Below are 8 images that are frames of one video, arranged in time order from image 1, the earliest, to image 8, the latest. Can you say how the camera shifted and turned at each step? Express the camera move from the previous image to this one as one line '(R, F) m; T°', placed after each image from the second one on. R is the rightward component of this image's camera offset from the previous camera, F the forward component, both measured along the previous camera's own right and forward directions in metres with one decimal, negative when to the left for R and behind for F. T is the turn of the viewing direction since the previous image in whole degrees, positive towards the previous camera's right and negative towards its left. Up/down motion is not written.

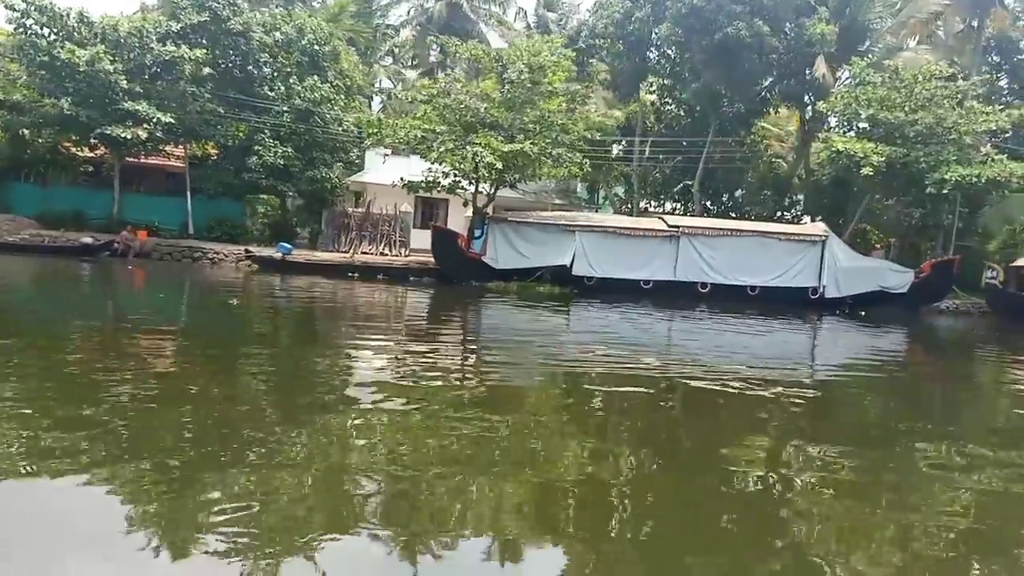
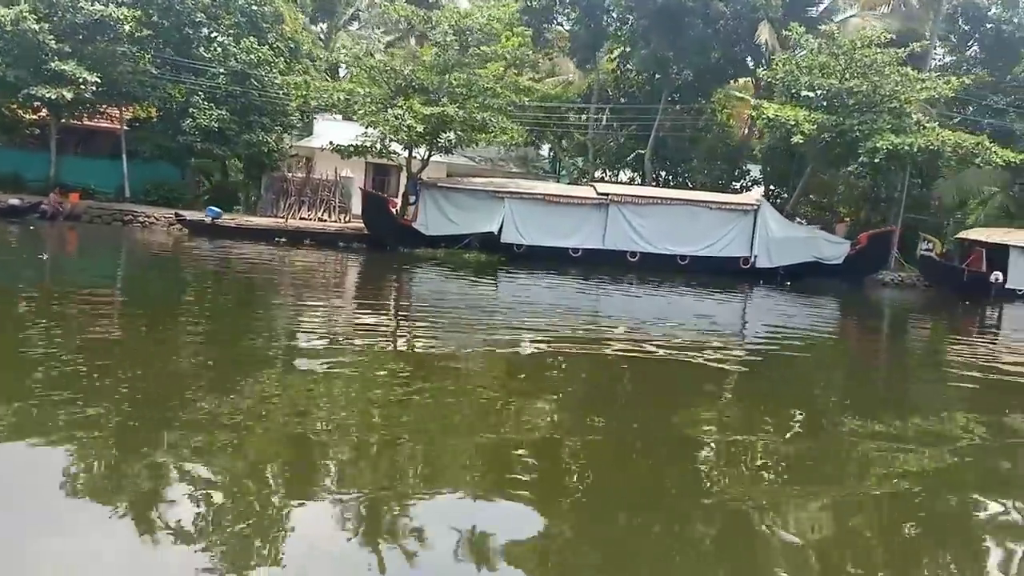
(+2.0, +0.2) m; -1°
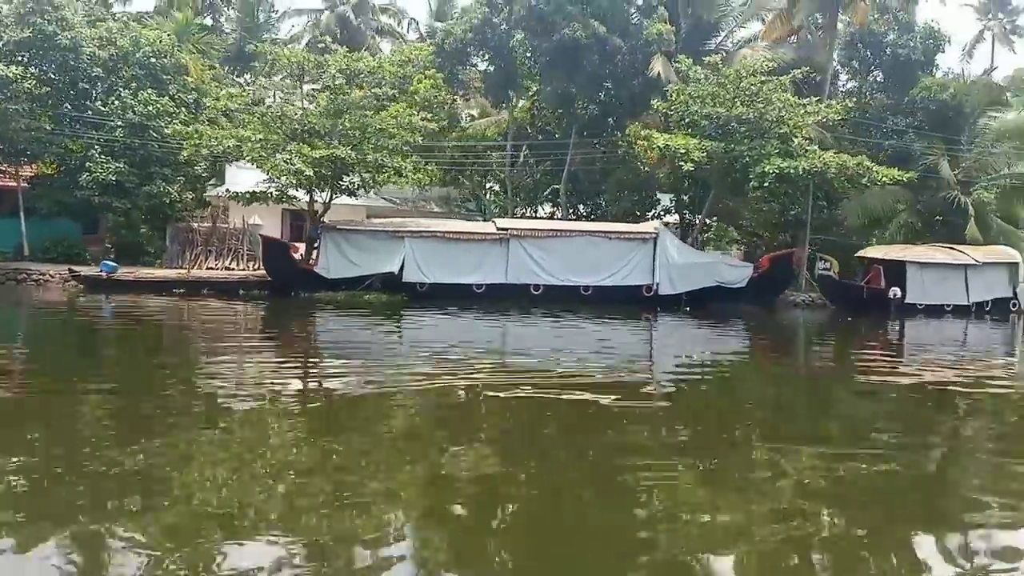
(+1.6, 0.0) m; +2°
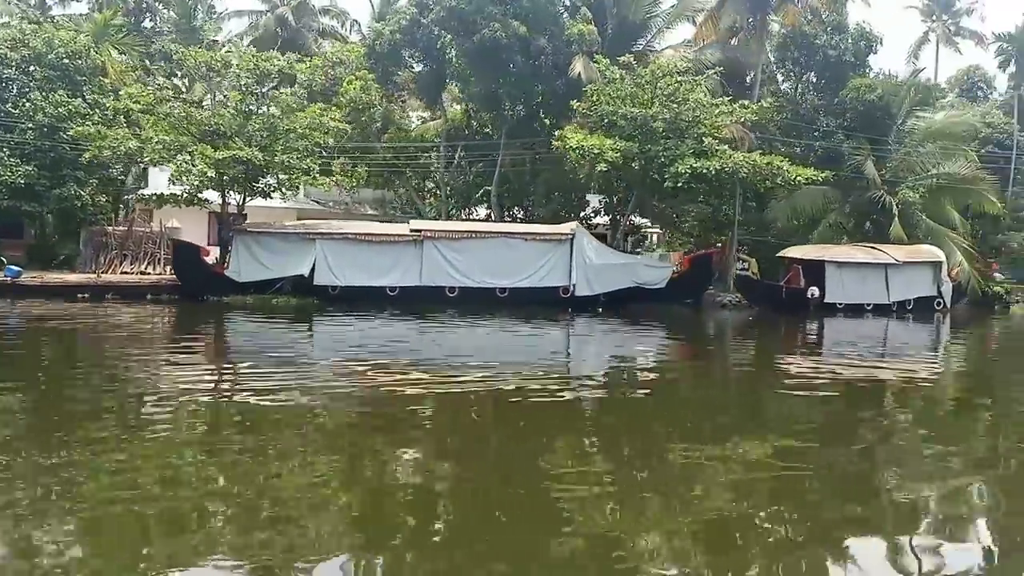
(+1.6, +0.2) m; +1°
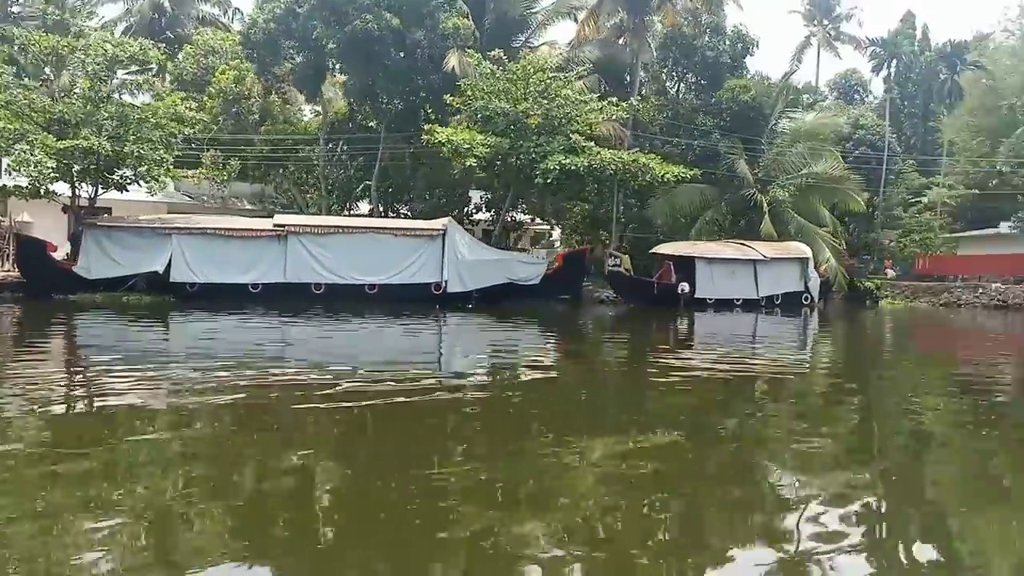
(+1.2, +0.2) m; +6°
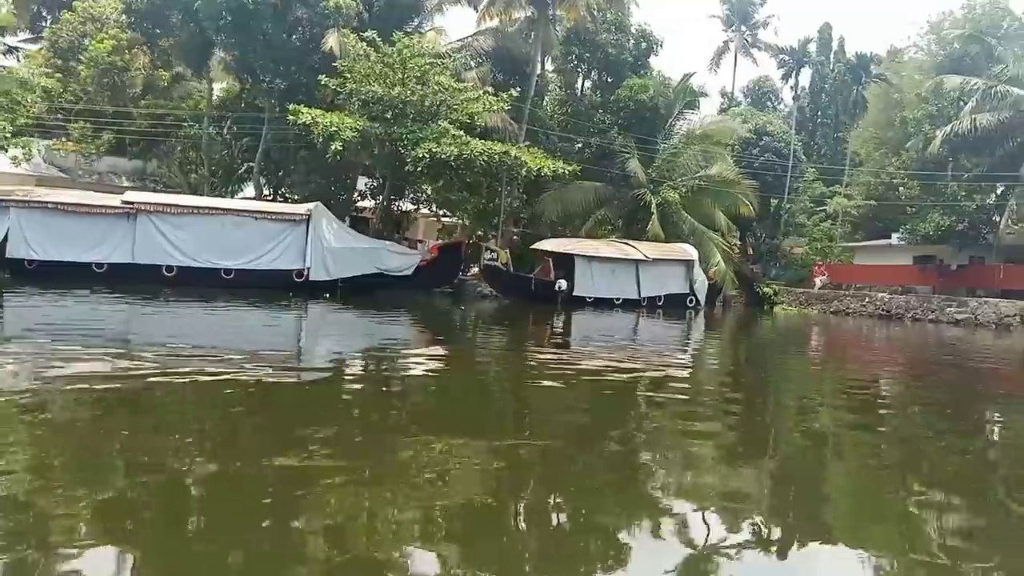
(+1.9, +0.4) m; +4°
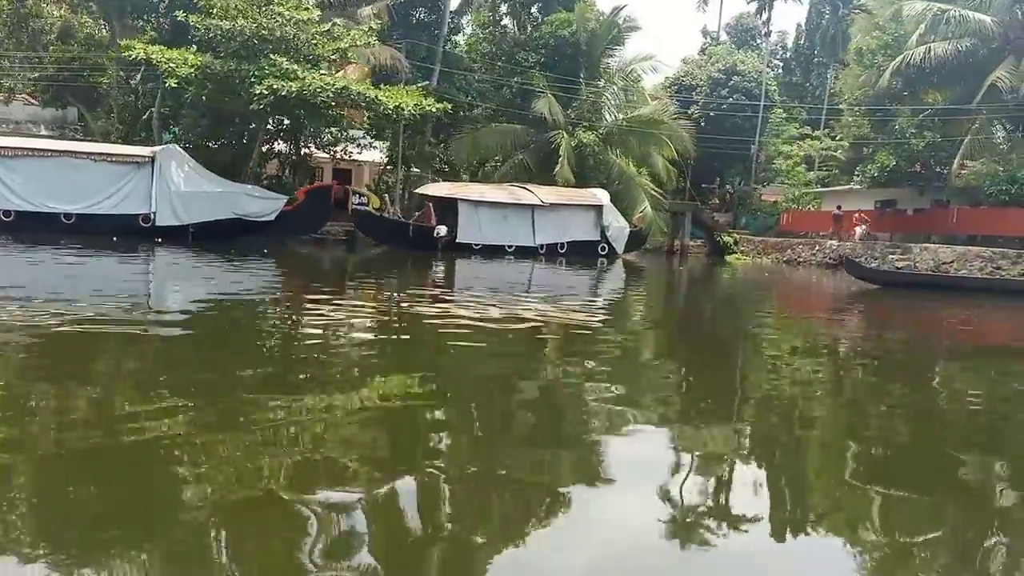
(+4.6, +1.2) m; -4°
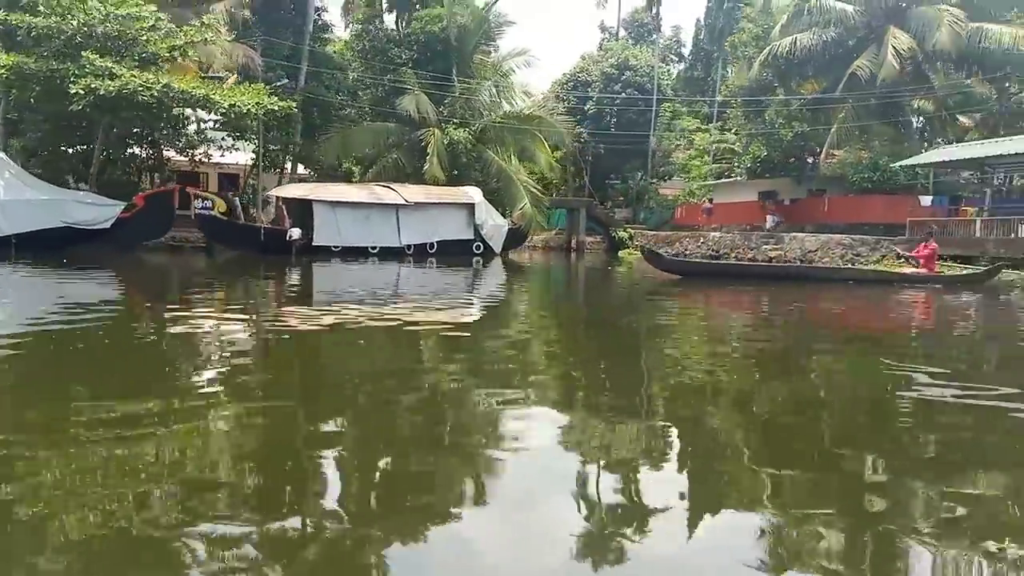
(+2.2, +0.5) m; +3°
